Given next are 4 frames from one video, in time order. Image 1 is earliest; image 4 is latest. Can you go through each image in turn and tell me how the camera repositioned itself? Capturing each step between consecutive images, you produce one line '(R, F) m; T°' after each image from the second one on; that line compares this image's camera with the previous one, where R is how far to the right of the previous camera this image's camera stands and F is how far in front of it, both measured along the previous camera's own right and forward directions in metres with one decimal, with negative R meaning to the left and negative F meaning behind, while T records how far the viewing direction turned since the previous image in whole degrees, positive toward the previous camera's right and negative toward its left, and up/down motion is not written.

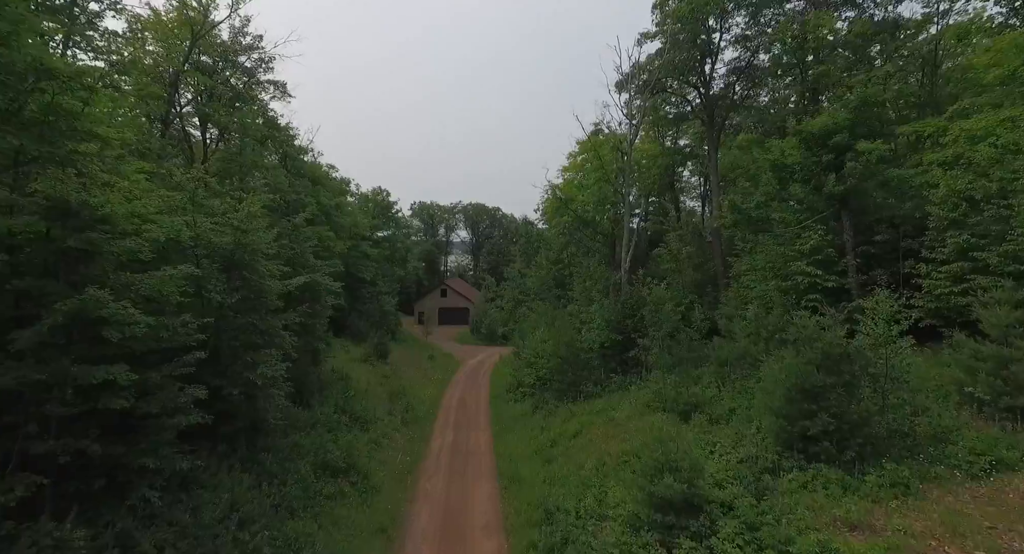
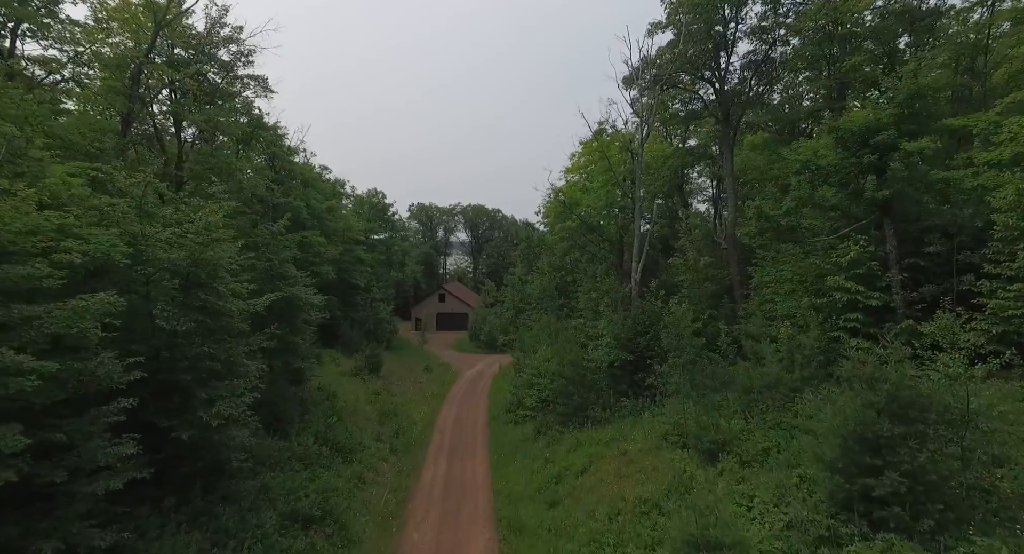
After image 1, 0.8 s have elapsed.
(0.0, +2.0) m; 0°
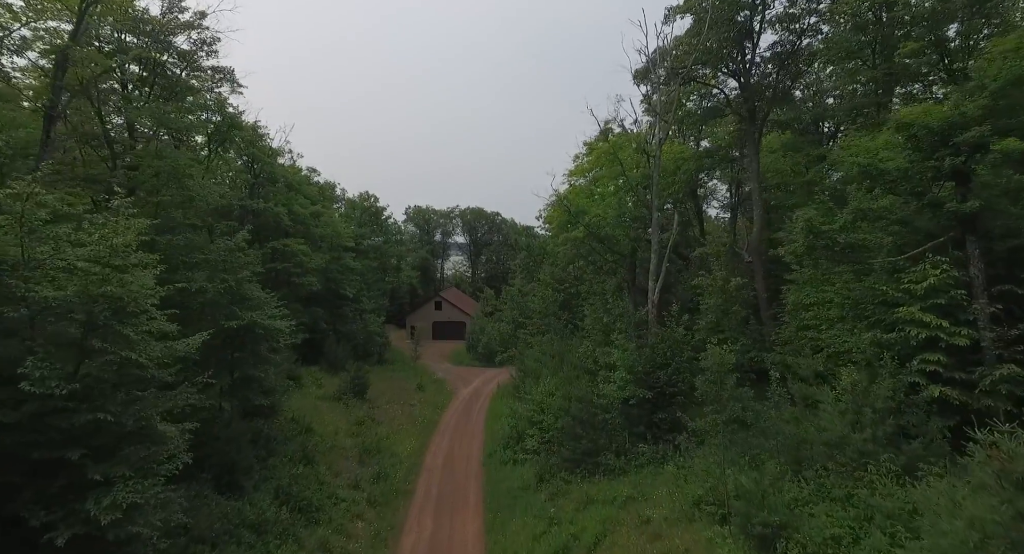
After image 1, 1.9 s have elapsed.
(0.0, +2.9) m; 0°
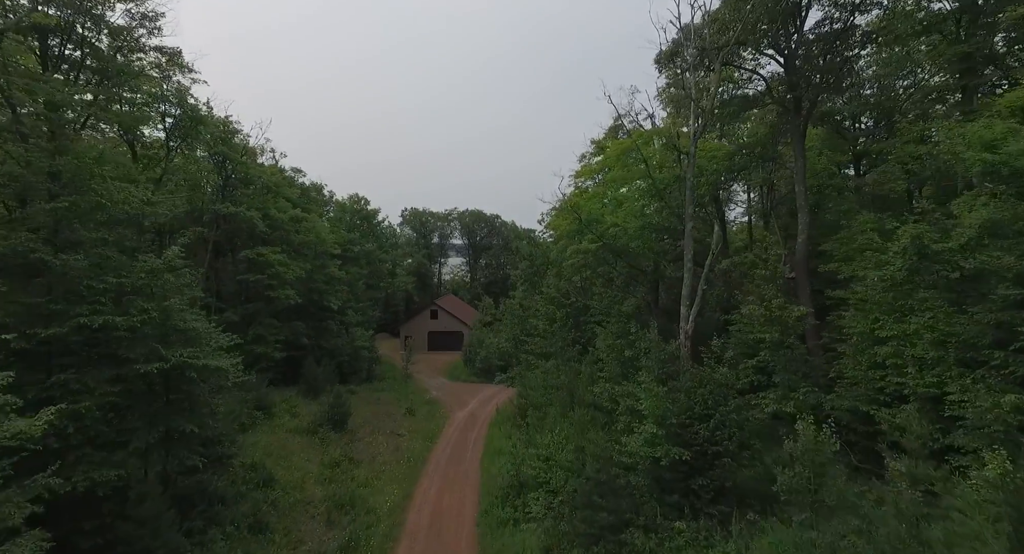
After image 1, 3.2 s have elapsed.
(0.0, +3.6) m; 0°
